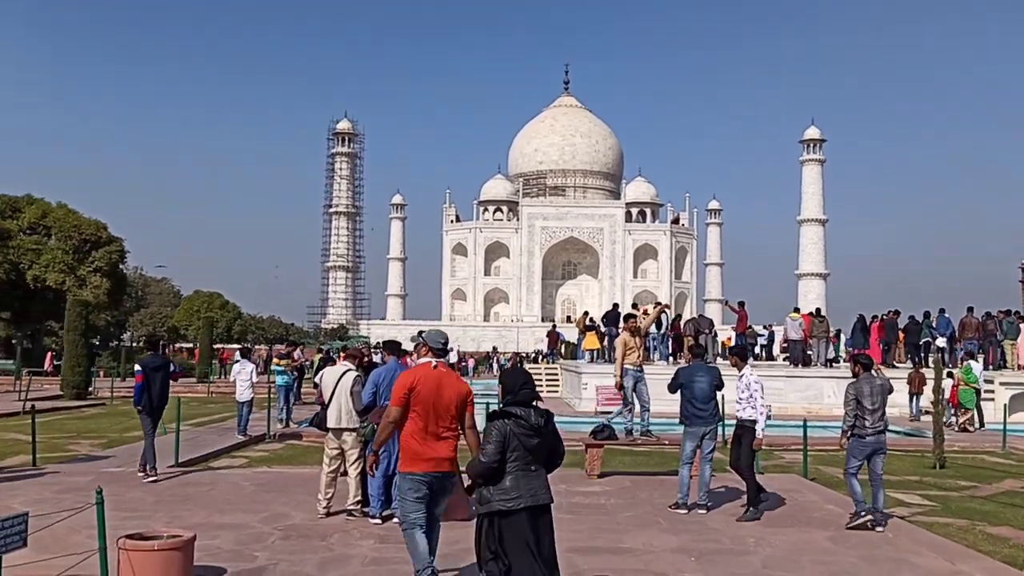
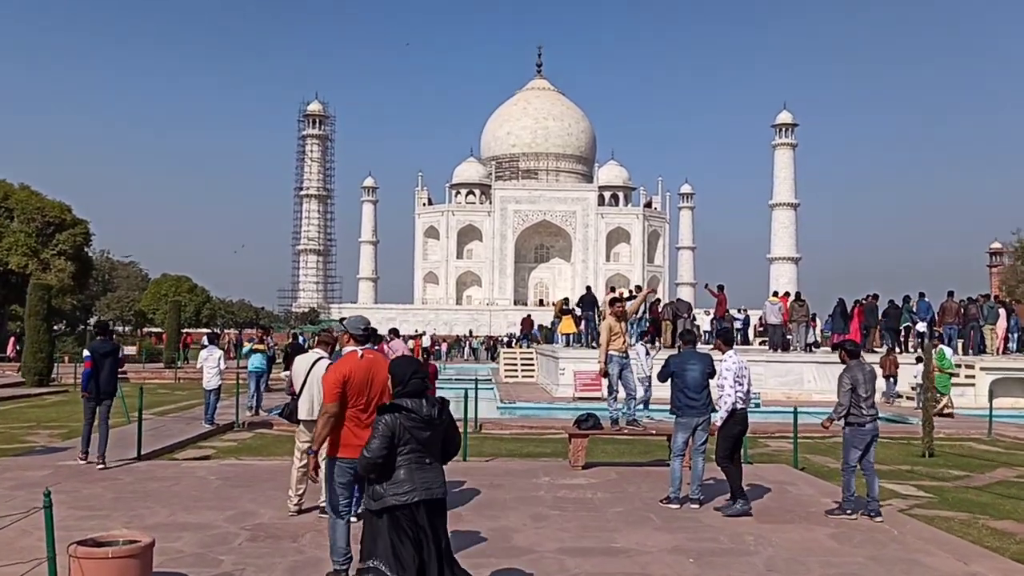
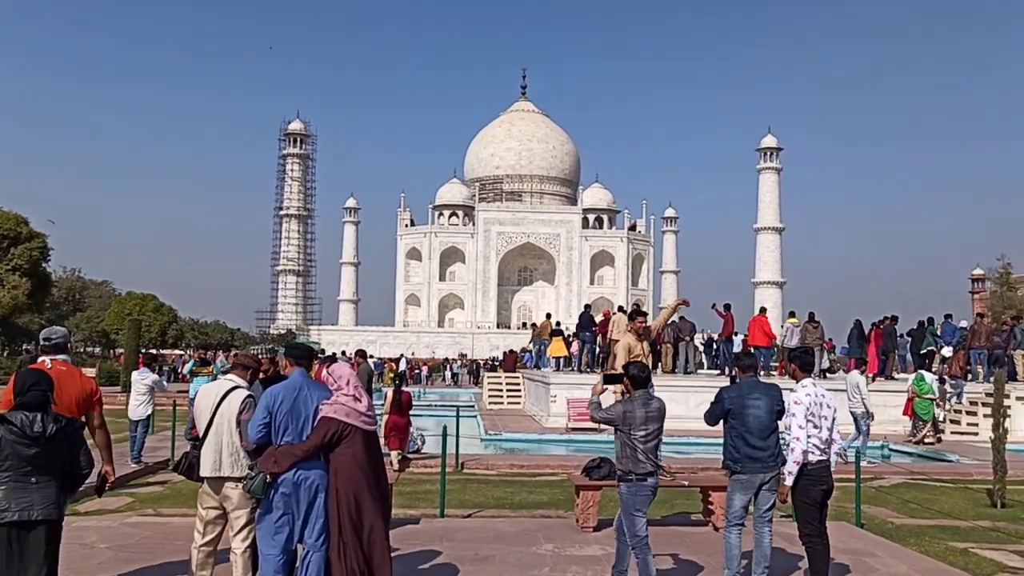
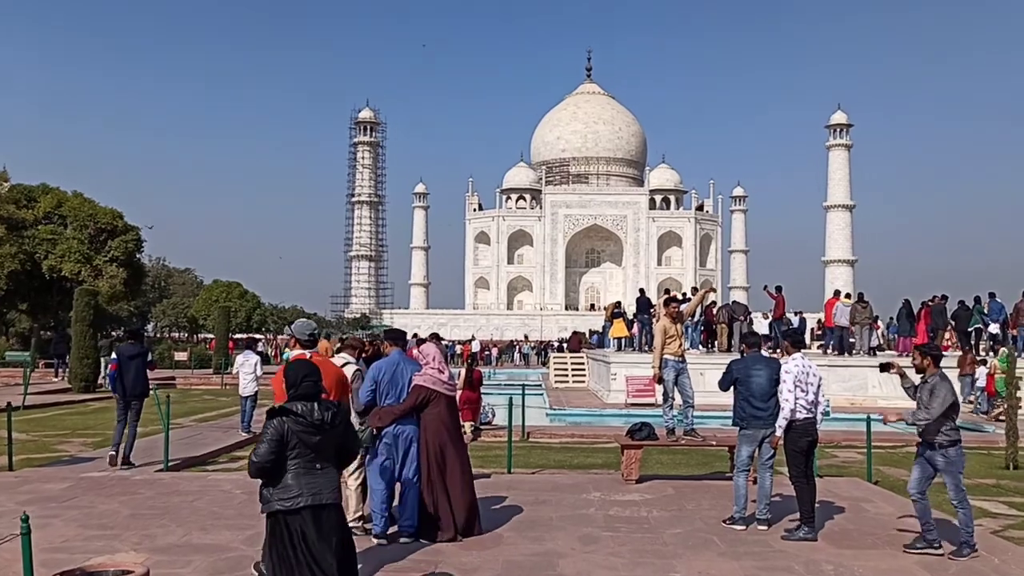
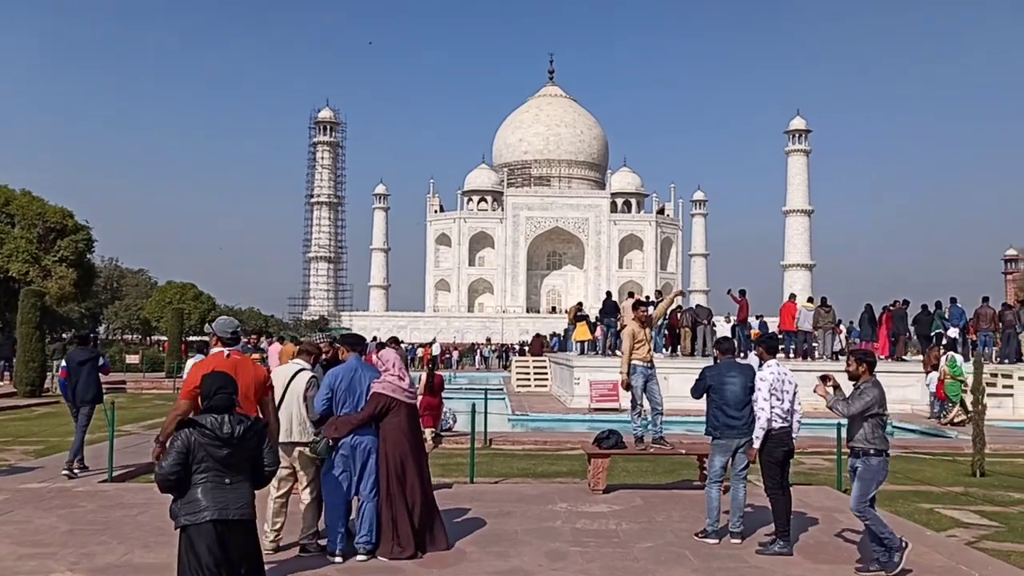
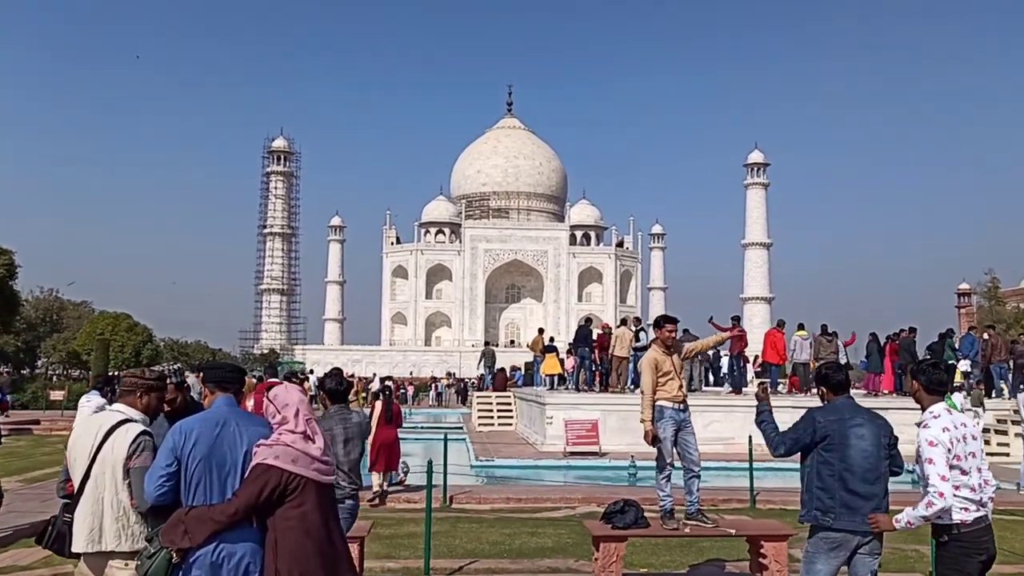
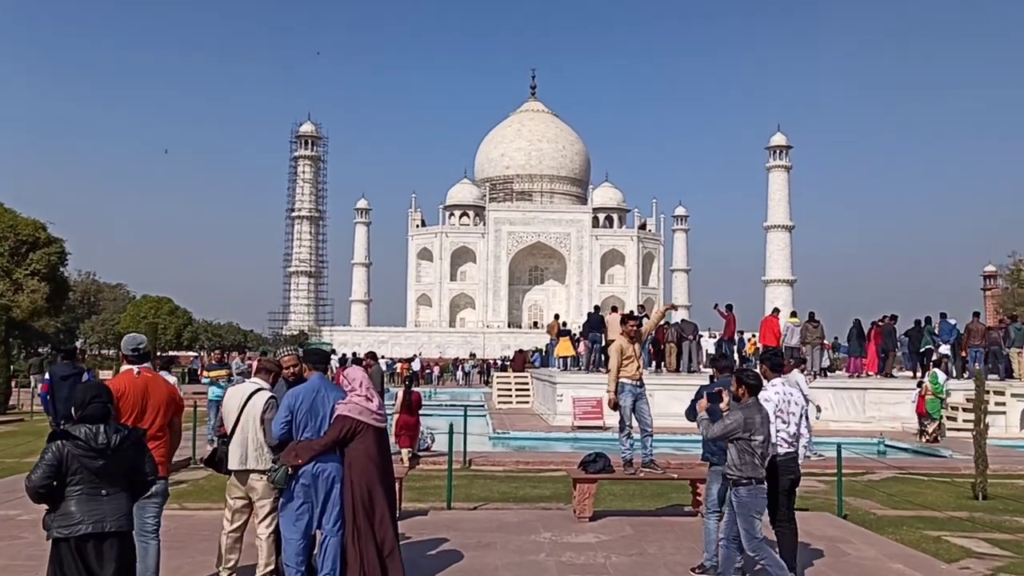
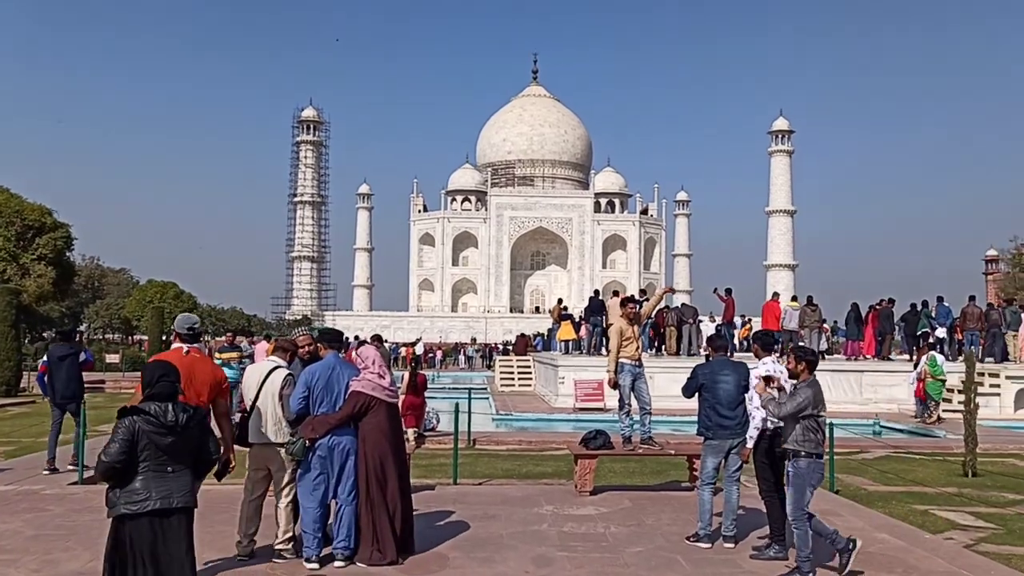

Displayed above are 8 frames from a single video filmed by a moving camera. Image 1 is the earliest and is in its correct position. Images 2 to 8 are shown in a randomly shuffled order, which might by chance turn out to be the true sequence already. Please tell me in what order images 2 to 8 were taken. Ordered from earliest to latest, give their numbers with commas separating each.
2, 4, 5, 8, 7, 3, 6
